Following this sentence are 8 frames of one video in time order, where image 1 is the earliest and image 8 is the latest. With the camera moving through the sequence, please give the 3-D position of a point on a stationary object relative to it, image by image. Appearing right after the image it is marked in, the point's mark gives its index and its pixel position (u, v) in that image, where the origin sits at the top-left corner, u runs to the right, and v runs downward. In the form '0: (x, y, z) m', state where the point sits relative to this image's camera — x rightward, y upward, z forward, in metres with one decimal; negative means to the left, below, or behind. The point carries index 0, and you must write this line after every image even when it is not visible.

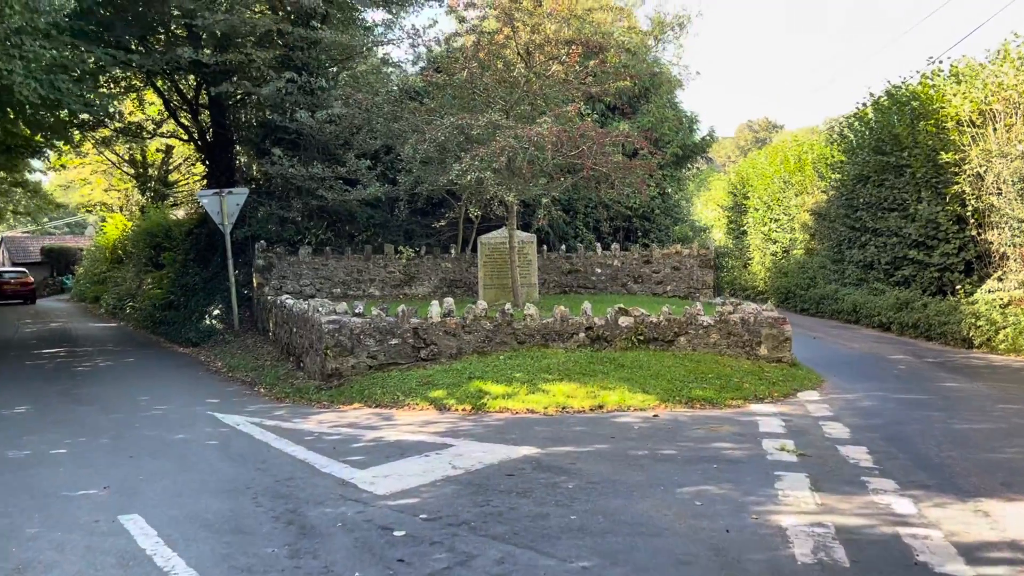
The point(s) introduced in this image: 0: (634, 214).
0: (+2.6, +1.6, +18.2) m
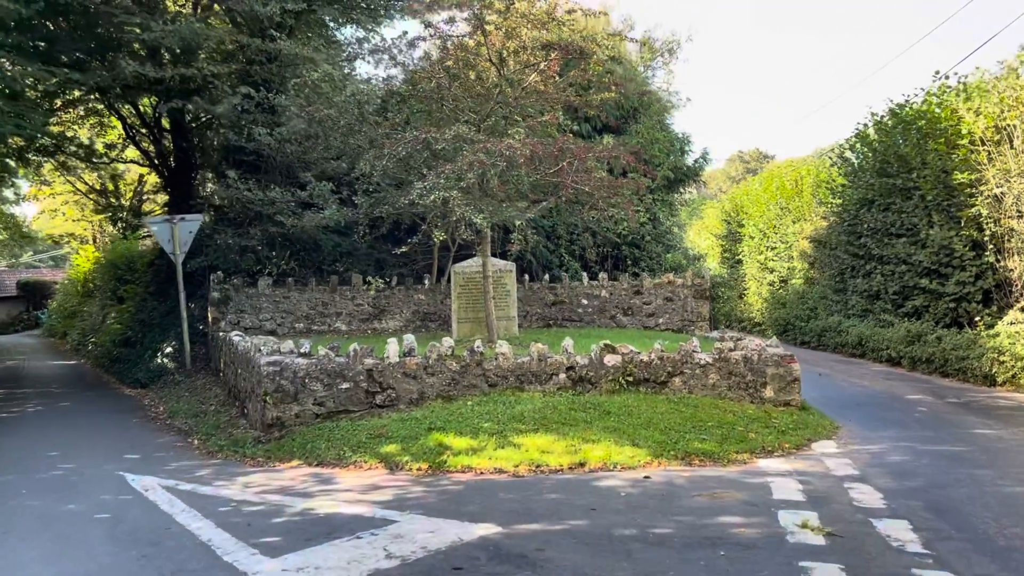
0: (+2.2, +0.9, +16.9) m
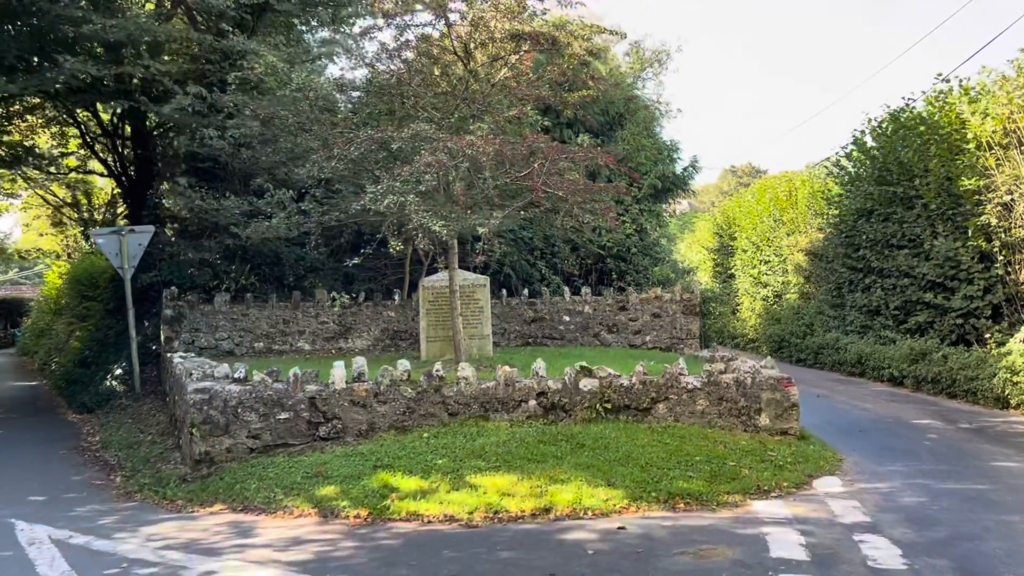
0: (+1.8, +0.6, +15.9) m
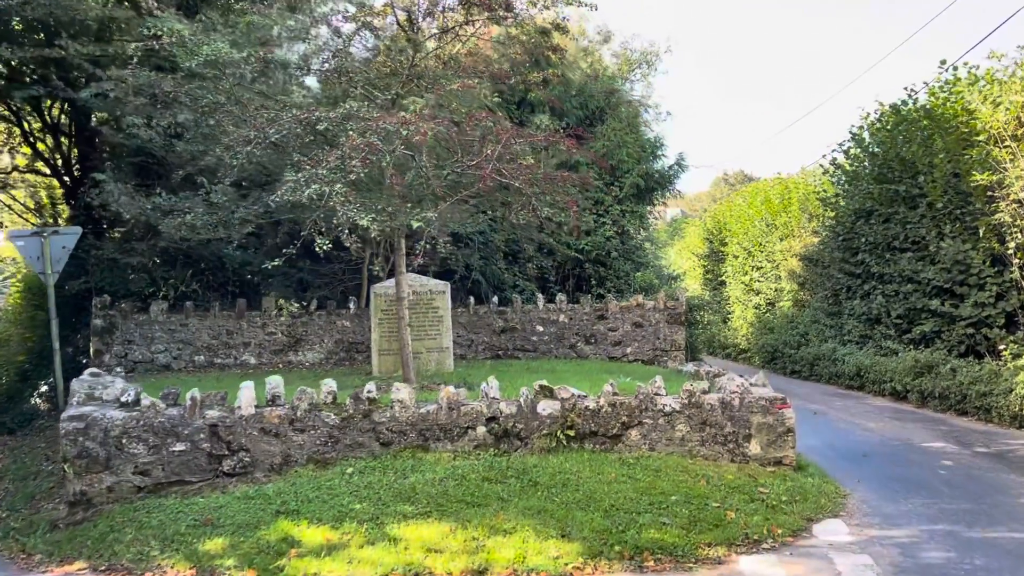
0: (+1.2, +0.5, +14.7) m
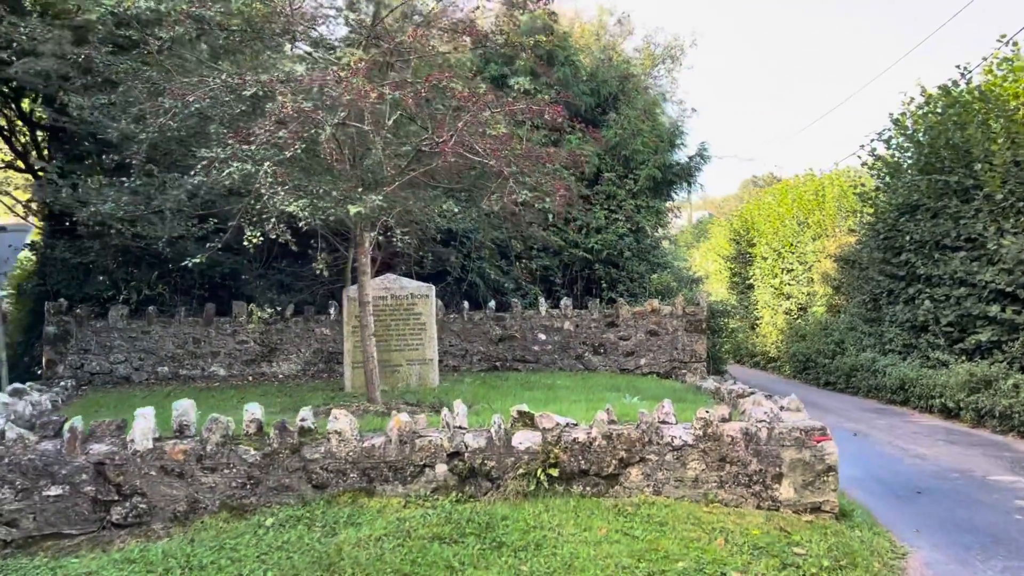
0: (+1.3, +0.5, +13.3) m
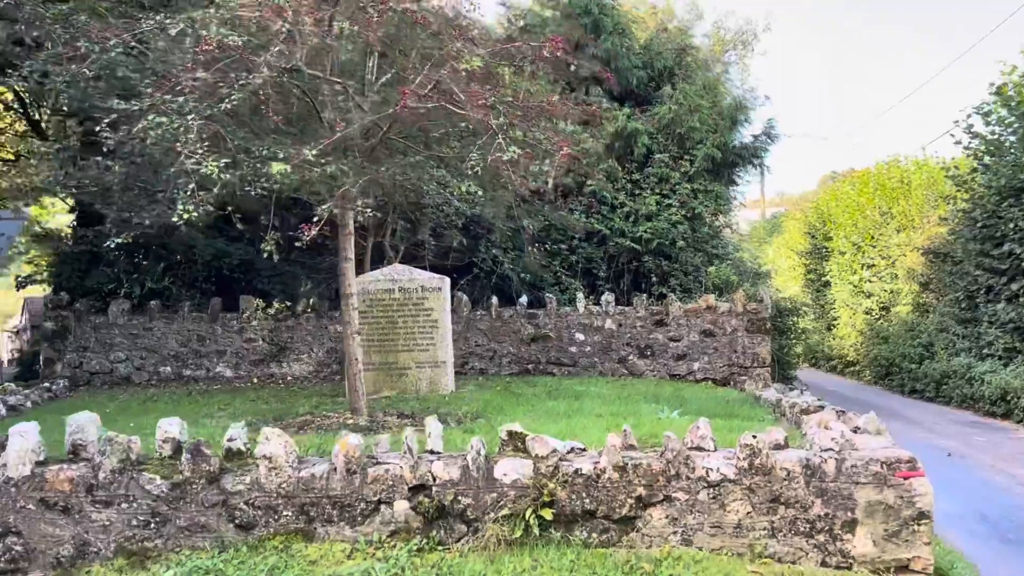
0: (+1.8, +0.5, +11.8) m
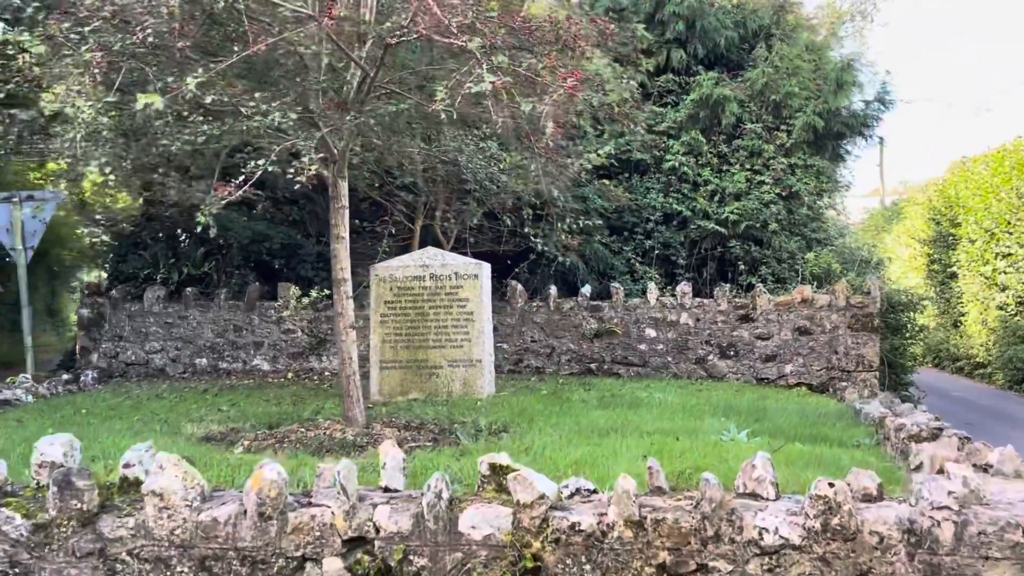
0: (+2.6, +0.7, +10.3) m
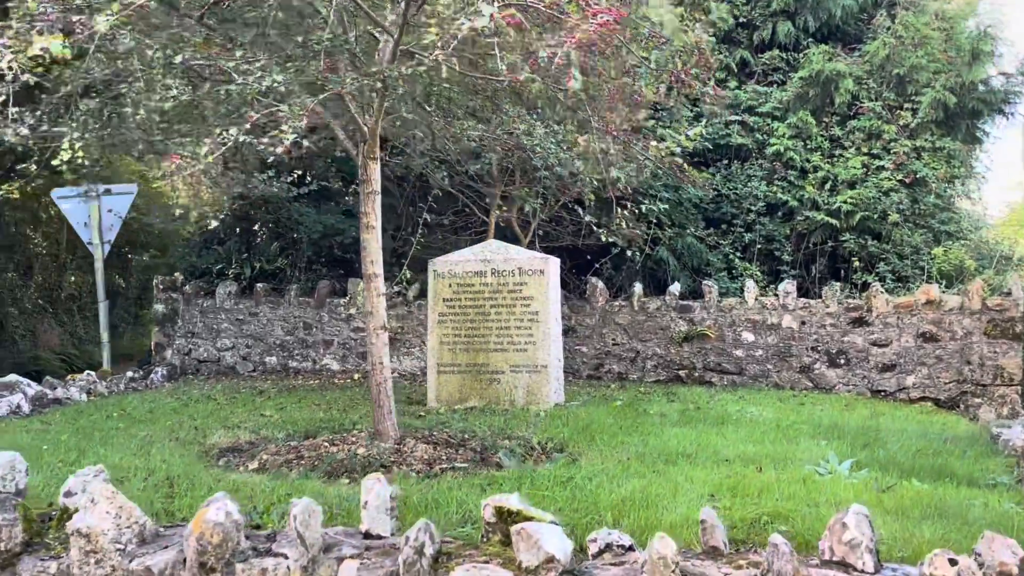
0: (+3.6, +0.7, +9.2) m
